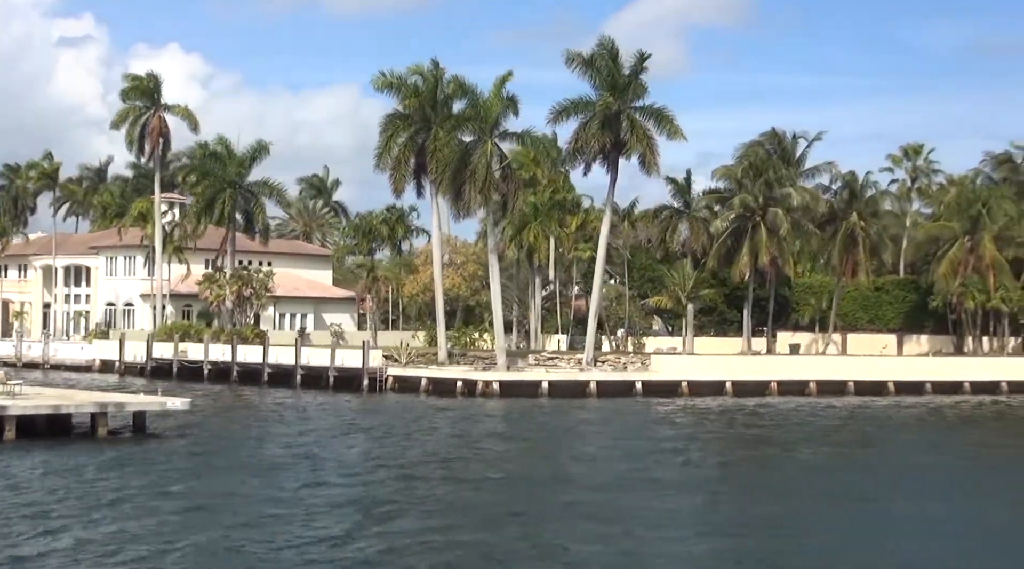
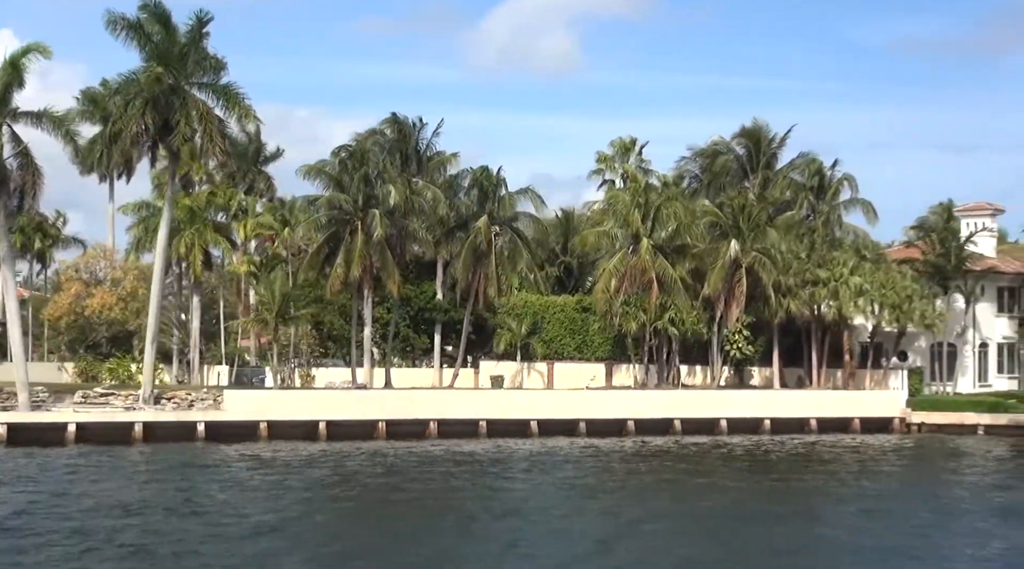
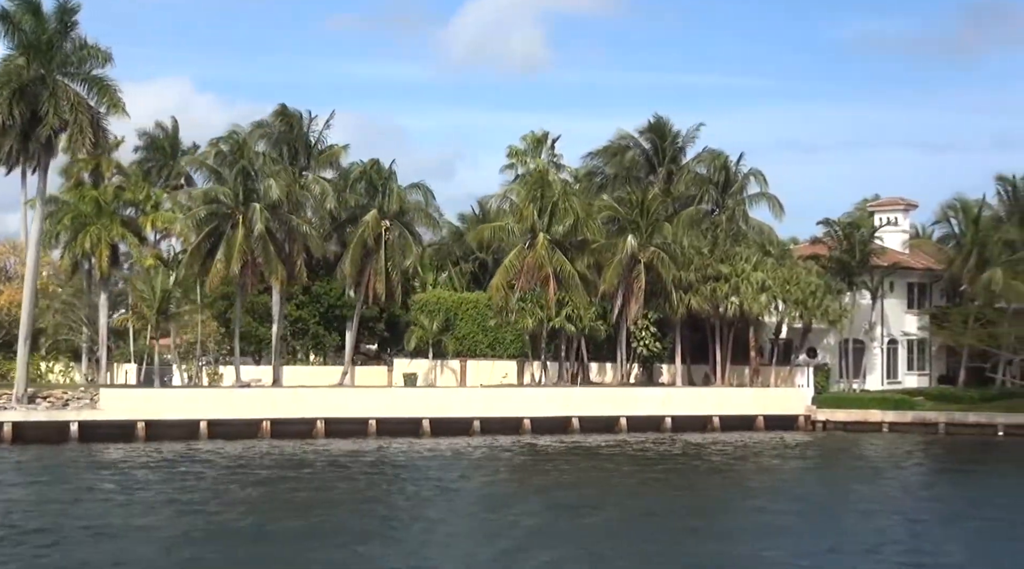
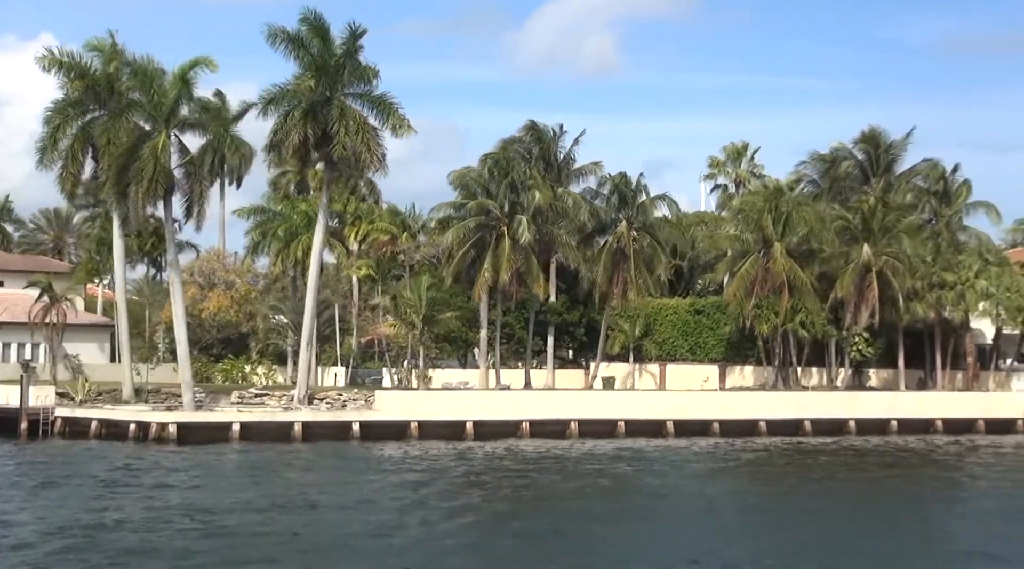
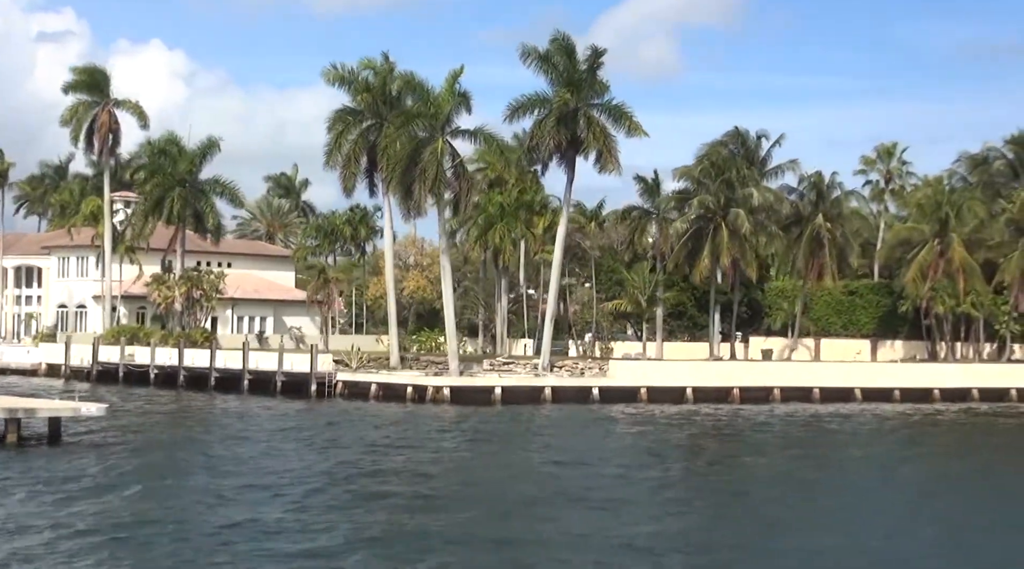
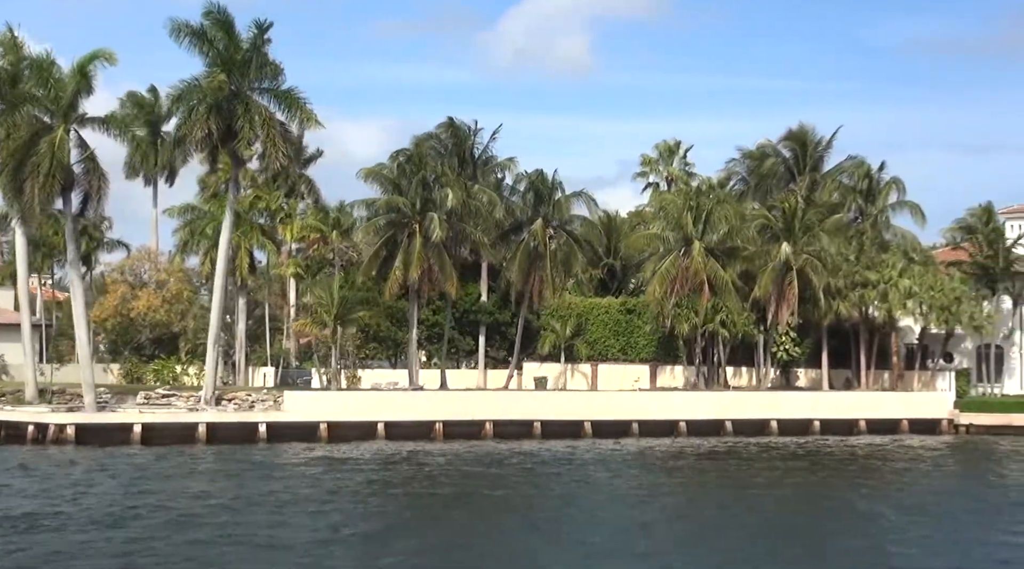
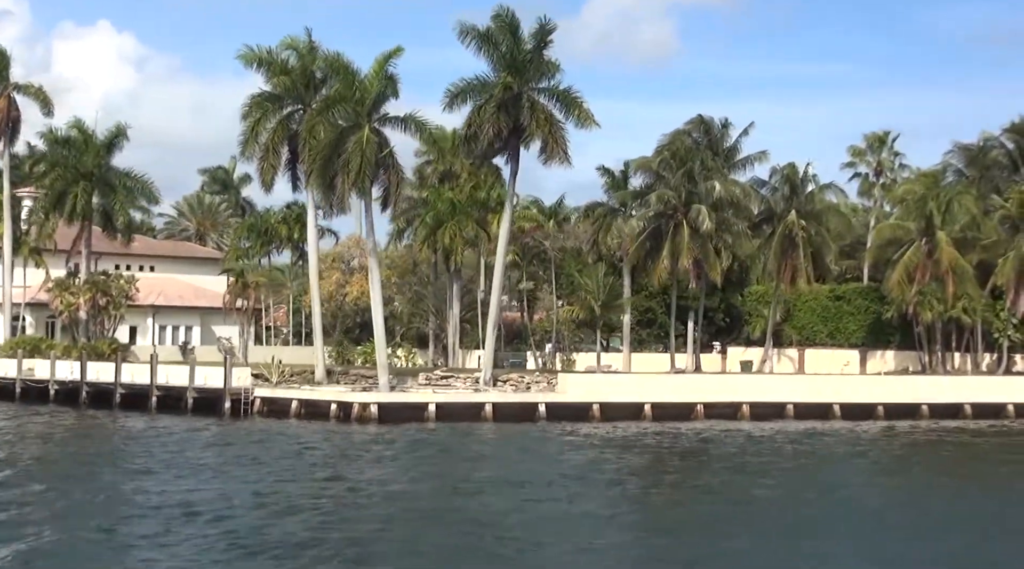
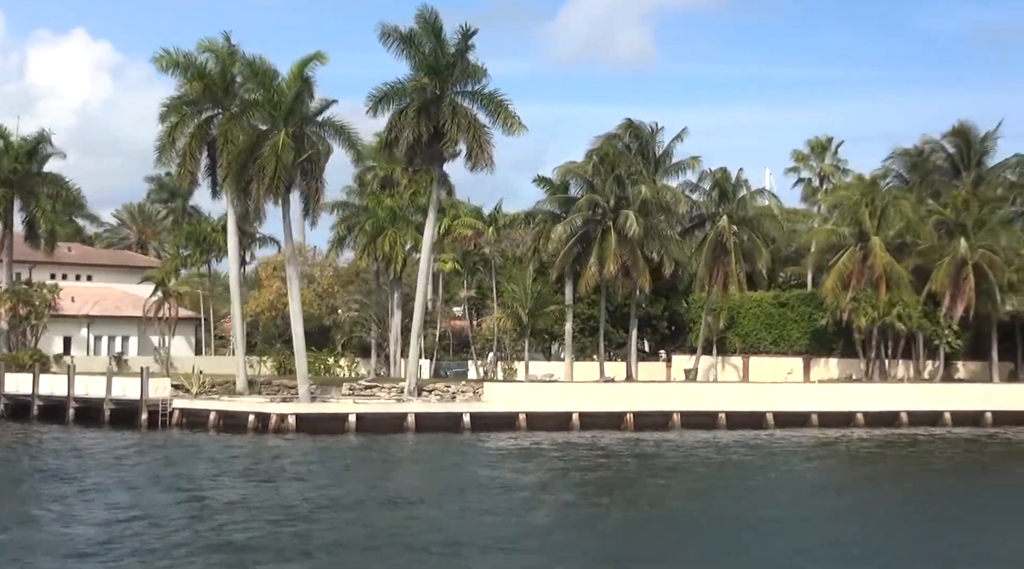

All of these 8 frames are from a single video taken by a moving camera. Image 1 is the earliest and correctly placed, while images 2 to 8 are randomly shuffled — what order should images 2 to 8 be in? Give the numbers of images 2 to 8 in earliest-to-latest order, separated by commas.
5, 7, 8, 4, 6, 2, 3
